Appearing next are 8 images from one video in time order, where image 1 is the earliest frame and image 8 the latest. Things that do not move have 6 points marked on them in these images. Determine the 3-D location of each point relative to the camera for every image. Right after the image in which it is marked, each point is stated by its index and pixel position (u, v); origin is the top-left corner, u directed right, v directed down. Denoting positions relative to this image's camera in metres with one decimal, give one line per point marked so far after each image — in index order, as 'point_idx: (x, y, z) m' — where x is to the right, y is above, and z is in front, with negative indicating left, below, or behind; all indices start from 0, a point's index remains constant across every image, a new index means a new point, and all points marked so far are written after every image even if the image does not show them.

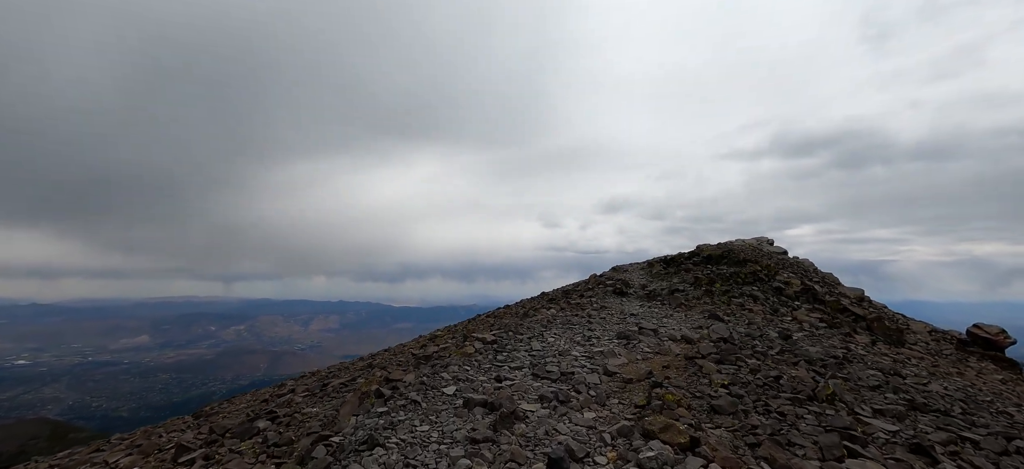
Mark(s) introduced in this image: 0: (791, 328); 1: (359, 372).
0: (+13.5, -4.4, +20.3) m
1: (-6.6, -5.8, +17.6) m
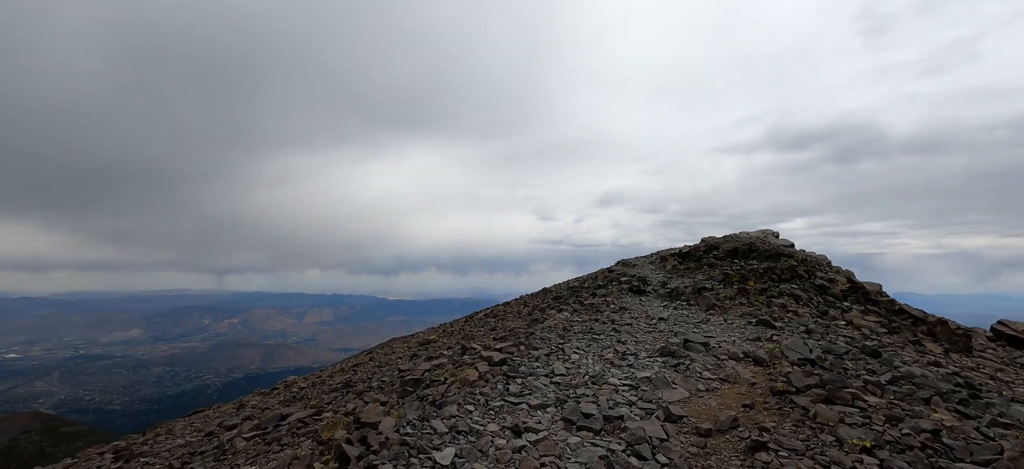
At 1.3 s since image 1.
0: (+13.8, -4.0, +17.0) m
1: (-6.3, -5.4, +14.2) m
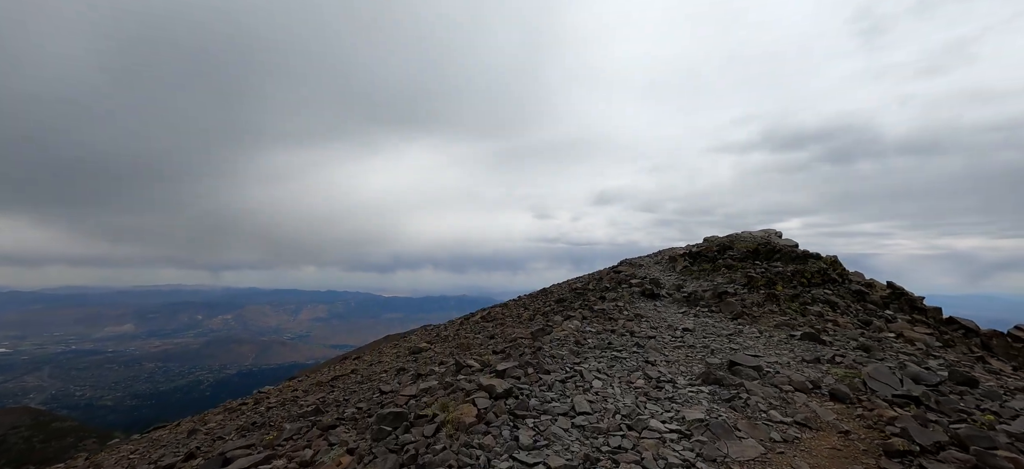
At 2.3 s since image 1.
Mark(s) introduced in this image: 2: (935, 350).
0: (+13.9, -4.0, +14.7) m
1: (-6.2, -5.3, +11.6) m
2: (+15.3, -4.2, +15.3) m
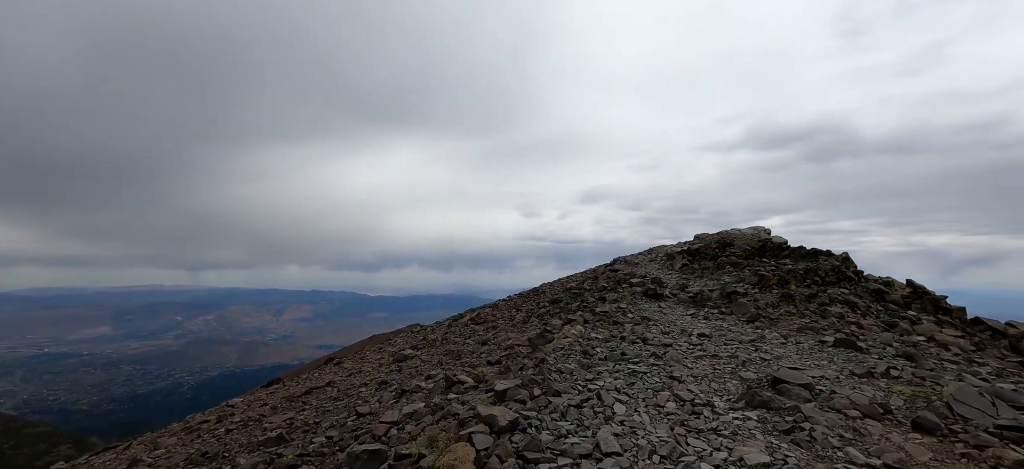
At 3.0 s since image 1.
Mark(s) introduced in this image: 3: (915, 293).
0: (+13.8, -3.8, +13.3) m
1: (-6.1, -5.1, +9.6) m
2: (+15.2, -4.0, +13.9) m
3: (+18.2, -2.7, +19.0) m
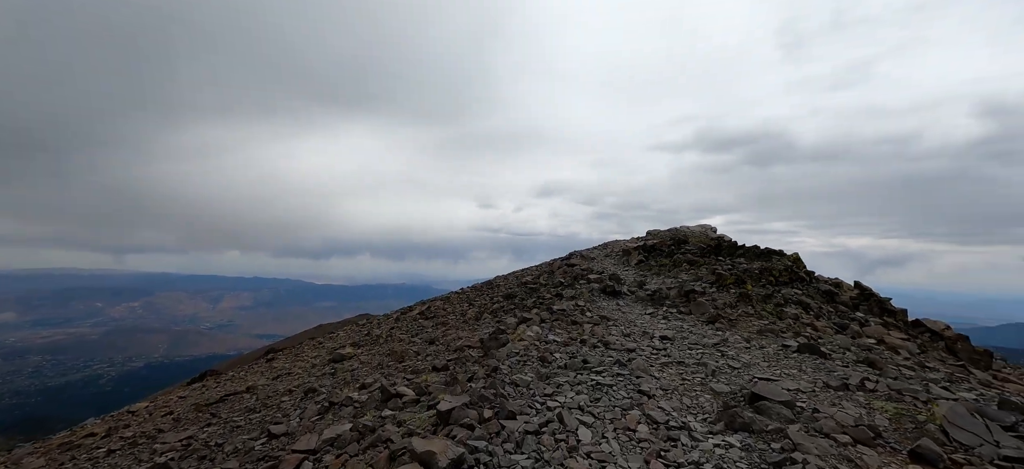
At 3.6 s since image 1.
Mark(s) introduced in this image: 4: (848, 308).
0: (+12.3, -3.9, +13.2) m
1: (-7.2, -4.8, +7.5) m
2: (+13.6, -4.2, +14.0) m
3: (+16.1, -2.8, +19.4) m
4: (+14.6, -3.2, +18.4) m
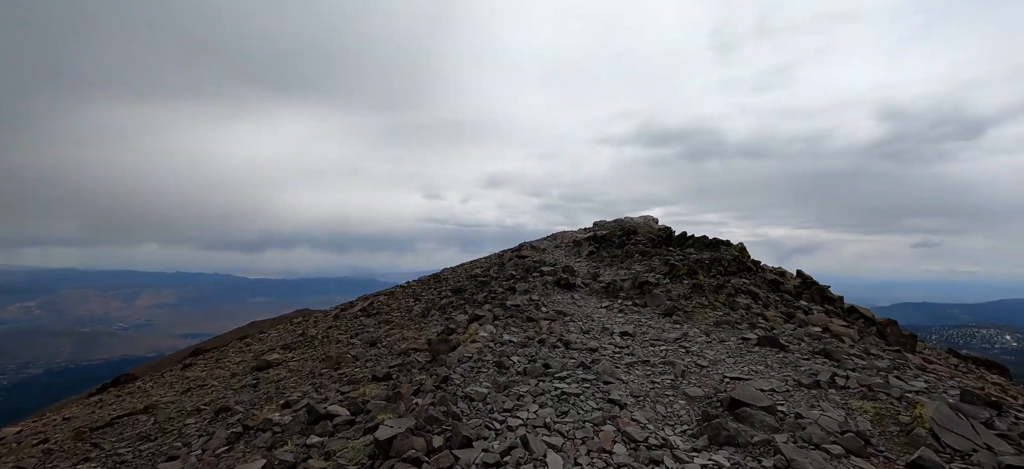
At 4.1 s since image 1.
0: (+10.8, -3.6, +13.5) m
1: (-7.8, -4.6, +5.4) m
2: (+12.1, -3.8, +14.4) m
3: (+13.8, -2.3, +20.0) m
4: (+12.5, -2.8, +18.9) m
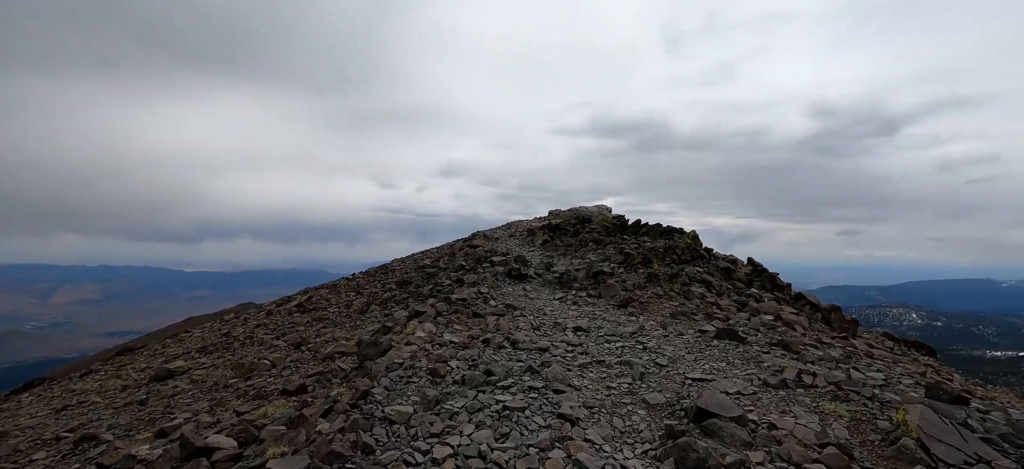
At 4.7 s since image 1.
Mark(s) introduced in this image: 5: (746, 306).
0: (+9.1, -3.2, +13.2) m
1: (-8.6, -4.5, +3.3) m
2: (+10.3, -3.4, +14.3) m
3: (+11.4, -1.7, +20.0) m
4: (+10.3, -2.2, +18.7) m
5: (+9.0, -2.8, +16.1) m
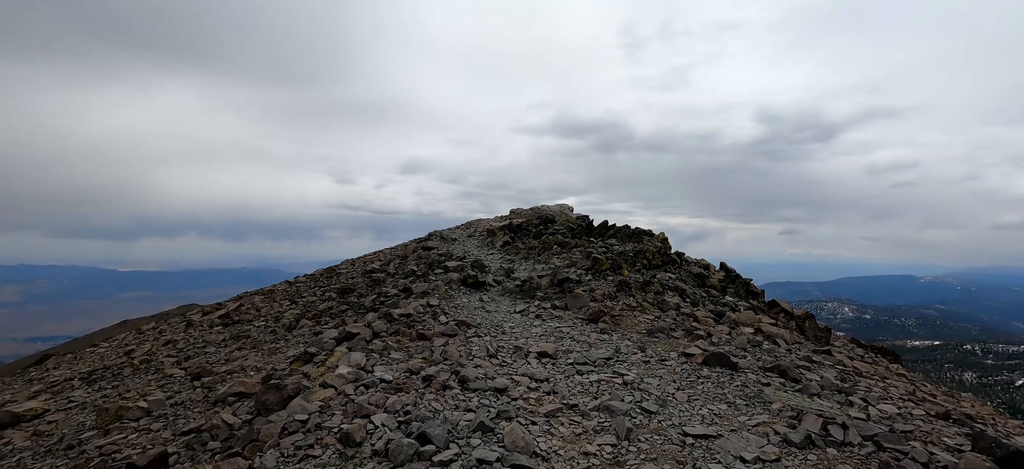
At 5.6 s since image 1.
0: (+7.9, -3.4, +11.8) m
1: (-8.9, -4.6, +0.4) m
2: (+8.9, -3.6, +13.0) m
3: (+9.5, -1.9, +18.8) m
4: (+8.5, -2.4, +17.4) m
5: (+7.4, -2.9, +14.7) m
